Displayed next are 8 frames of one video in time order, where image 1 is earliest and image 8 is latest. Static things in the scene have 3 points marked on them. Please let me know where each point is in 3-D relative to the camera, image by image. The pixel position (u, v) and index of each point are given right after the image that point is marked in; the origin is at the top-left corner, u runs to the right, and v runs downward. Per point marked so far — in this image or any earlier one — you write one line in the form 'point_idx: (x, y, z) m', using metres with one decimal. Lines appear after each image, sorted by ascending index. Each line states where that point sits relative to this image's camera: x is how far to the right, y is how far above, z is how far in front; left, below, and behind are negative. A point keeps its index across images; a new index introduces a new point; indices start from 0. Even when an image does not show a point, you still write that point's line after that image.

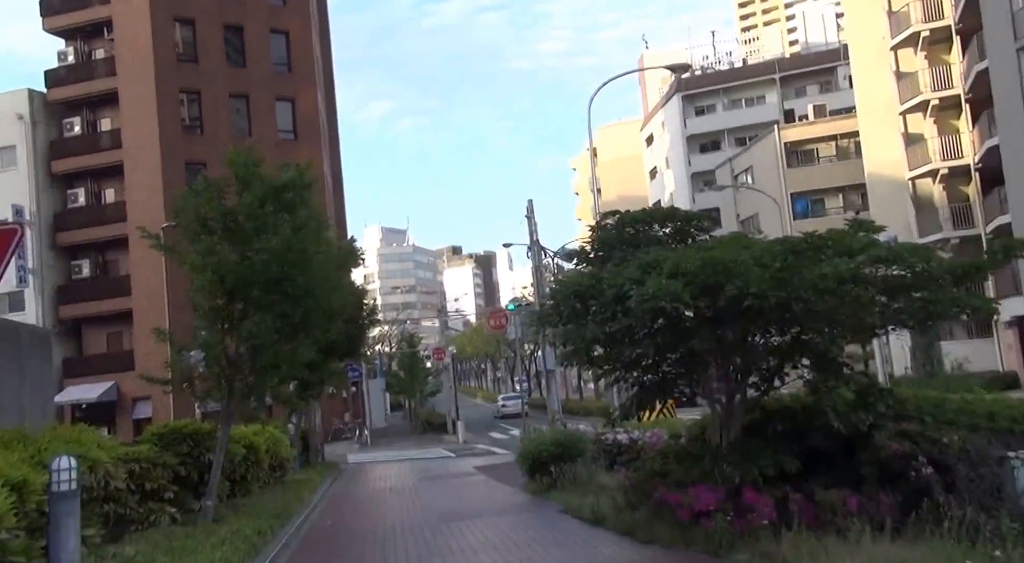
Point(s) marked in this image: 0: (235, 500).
0: (-4.9, -3.8, +18.2) m
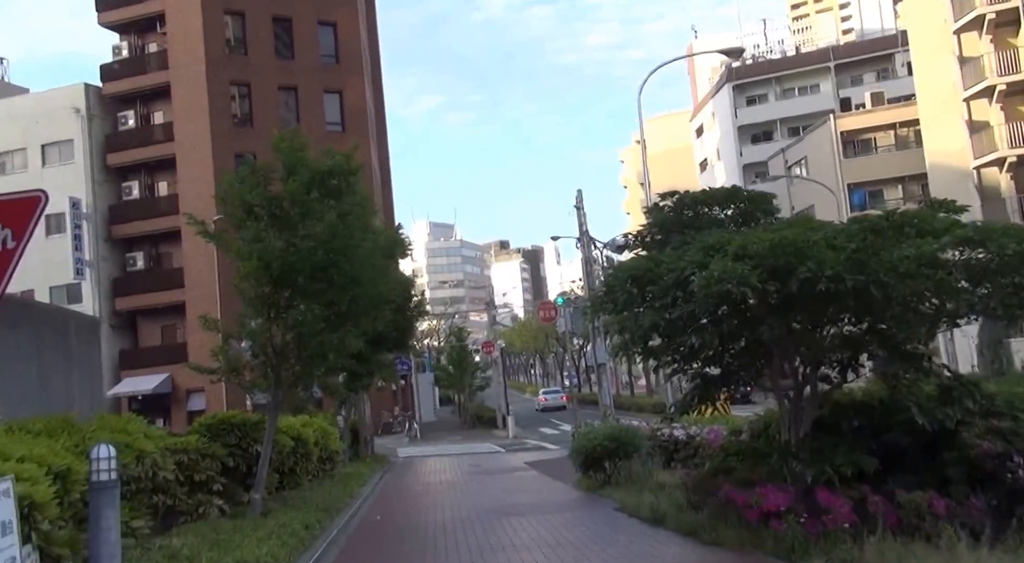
0: (-4.0, -3.6, +18.0) m
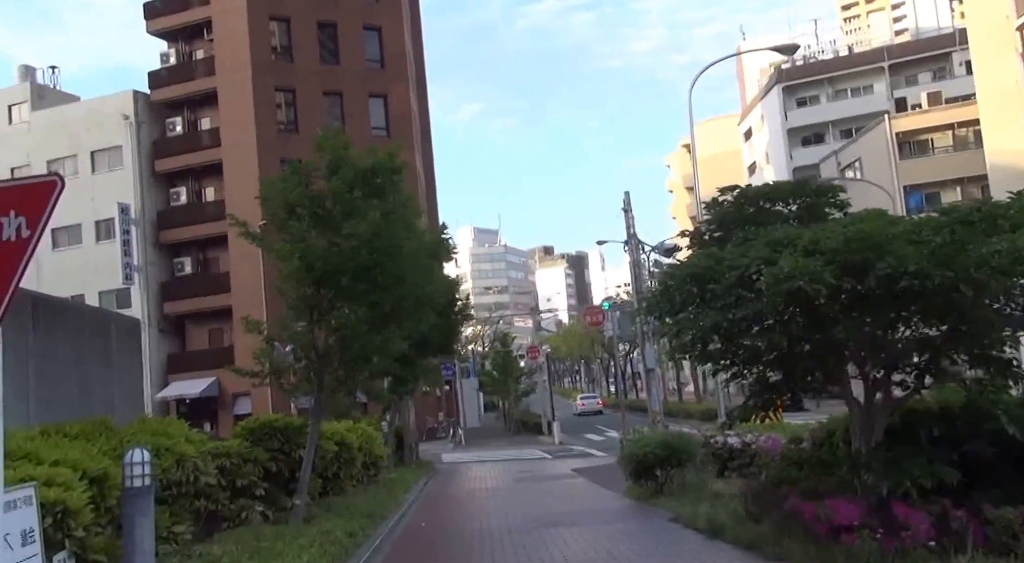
0: (-3.1, -3.7, +17.7) m
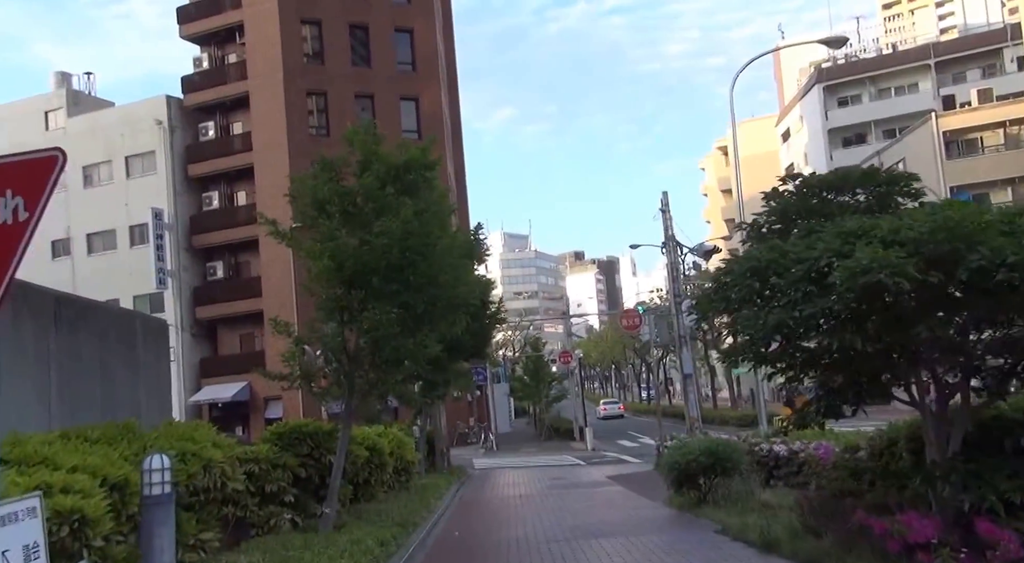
0: (-2.5, -3.7, +17.2) m
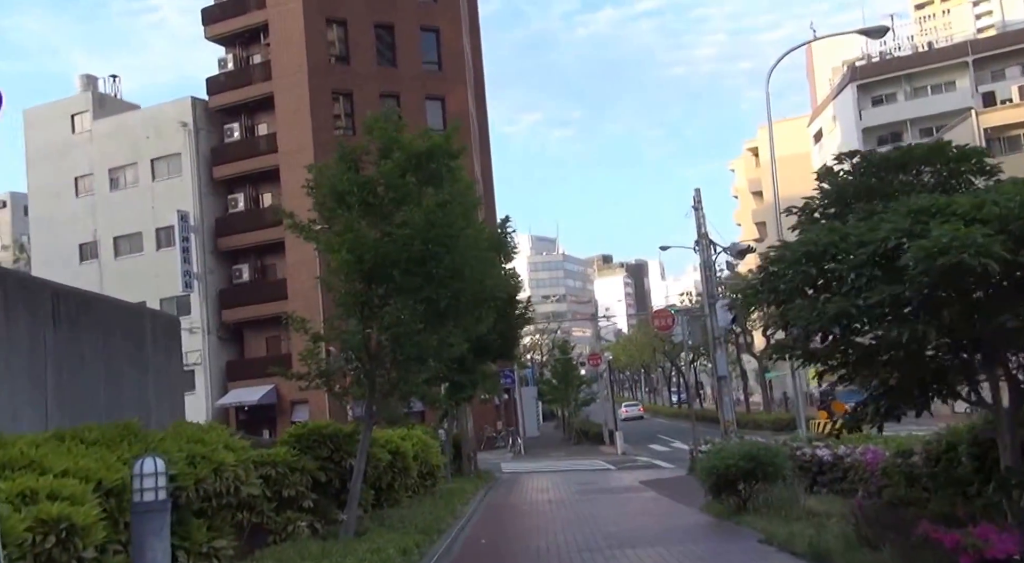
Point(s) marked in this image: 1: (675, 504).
0: (-2.1, -3.6, +16.5) m
1: (+2.9, -4.0, +18.6) m
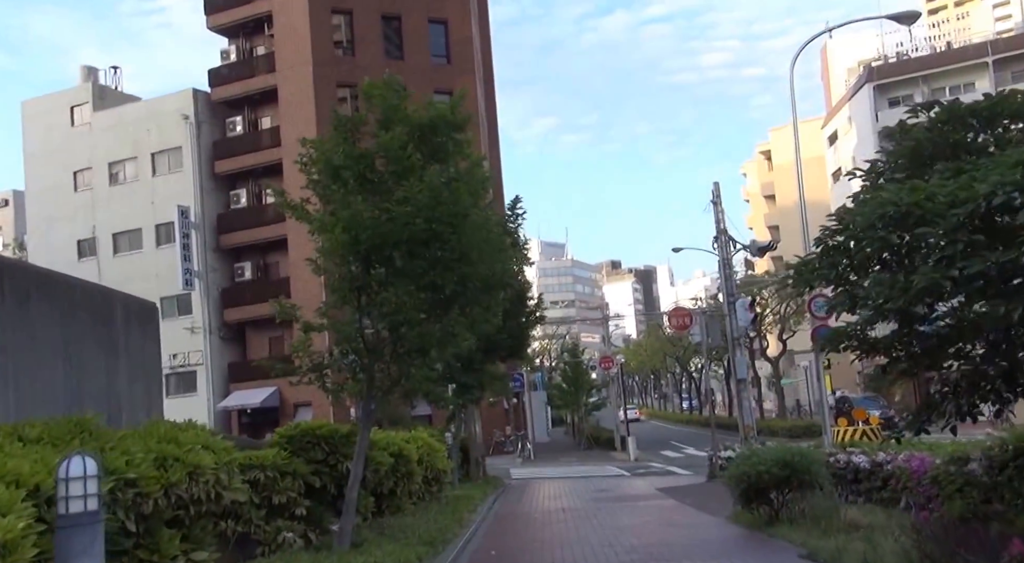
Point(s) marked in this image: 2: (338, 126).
0: (-1.9, -3.5, +15.2) m
1: (+3.1, -3.9, +17.3) m
2: (-2.1, +1.8, +12.4) m
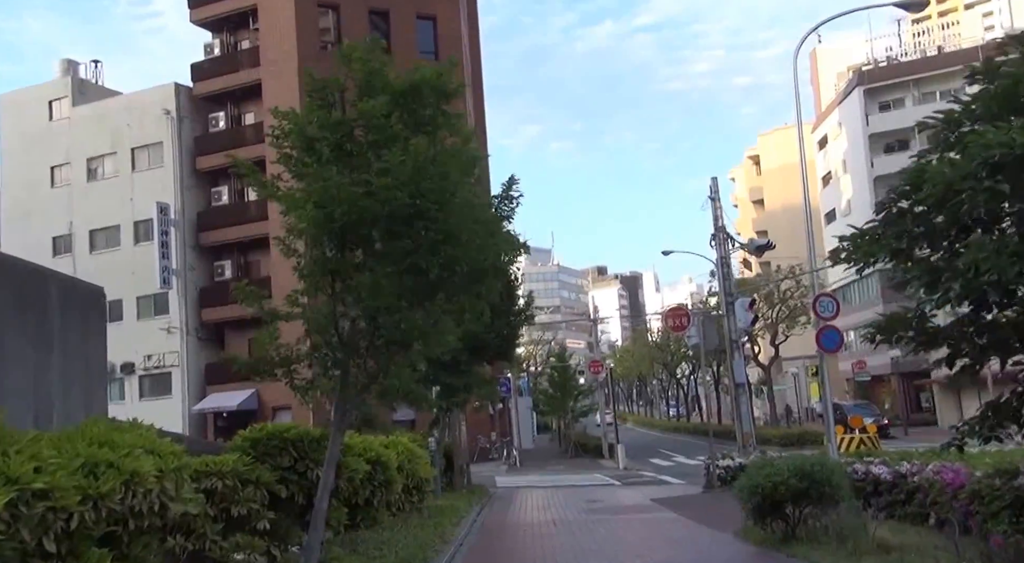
0: (-2.1, -3.3, +13.8) m
1: (+2.9, -3.8, +15.9) m
2: (-2.1, +2.0, +11.0) m
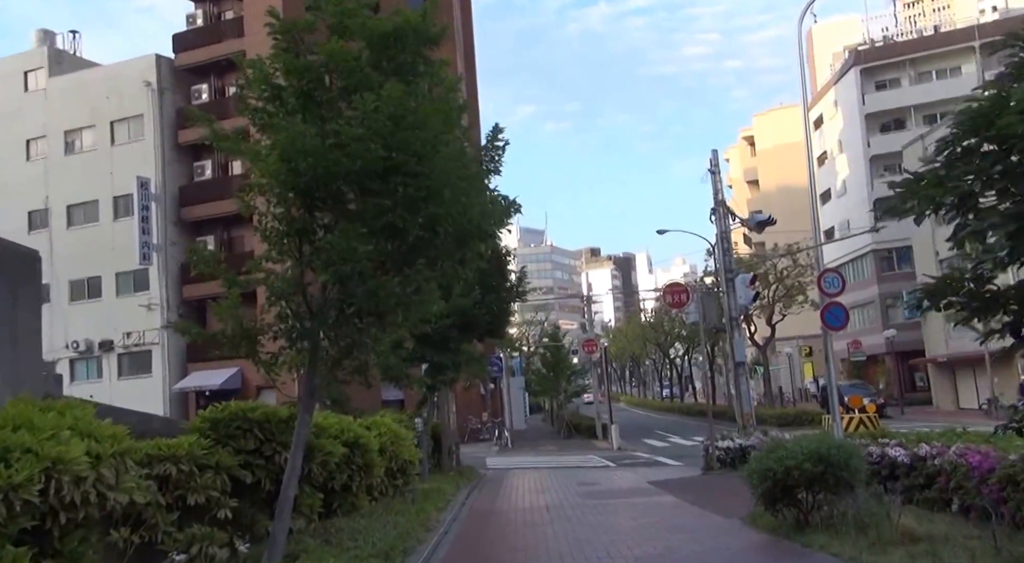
0: (-2.2, -2.9, +12.7) m
1: (+2.8, -3.3, +14.9) m
2: (-2.2, +2.3, +9.8) m
